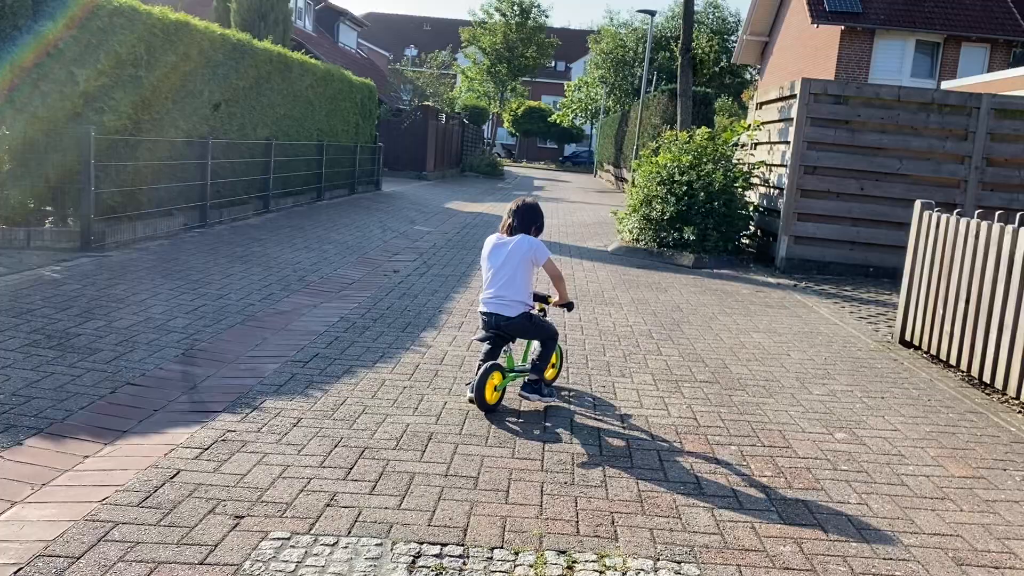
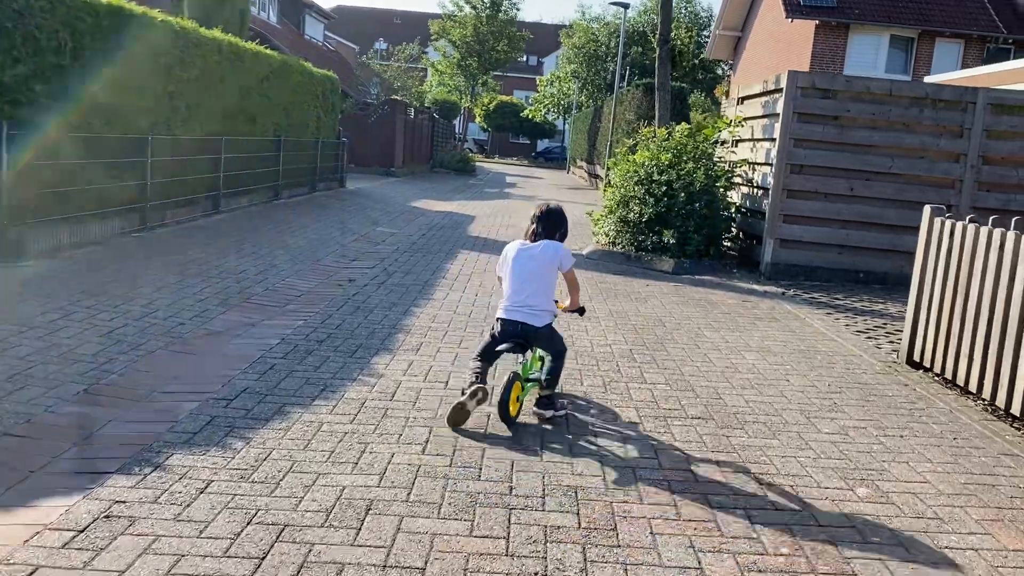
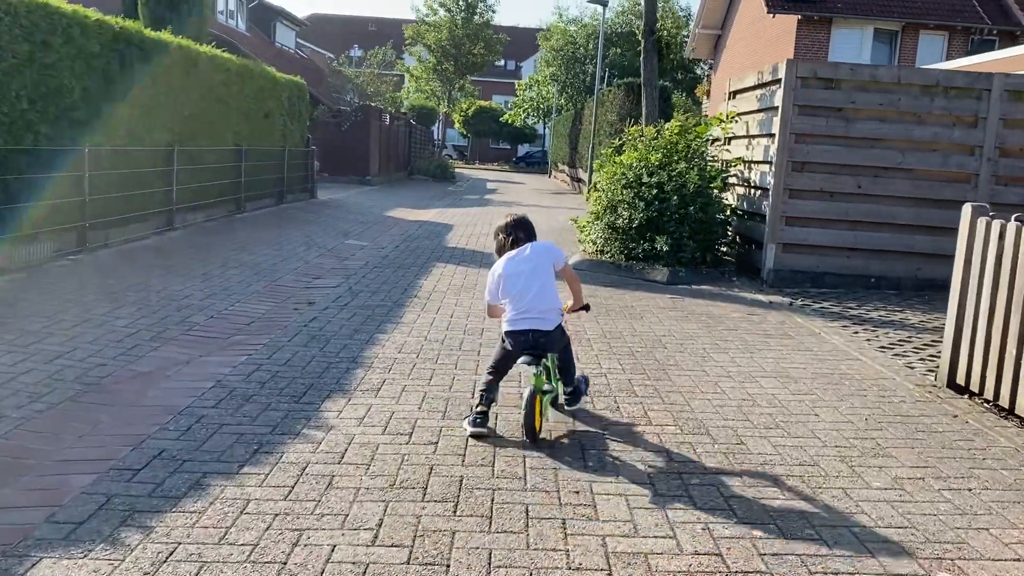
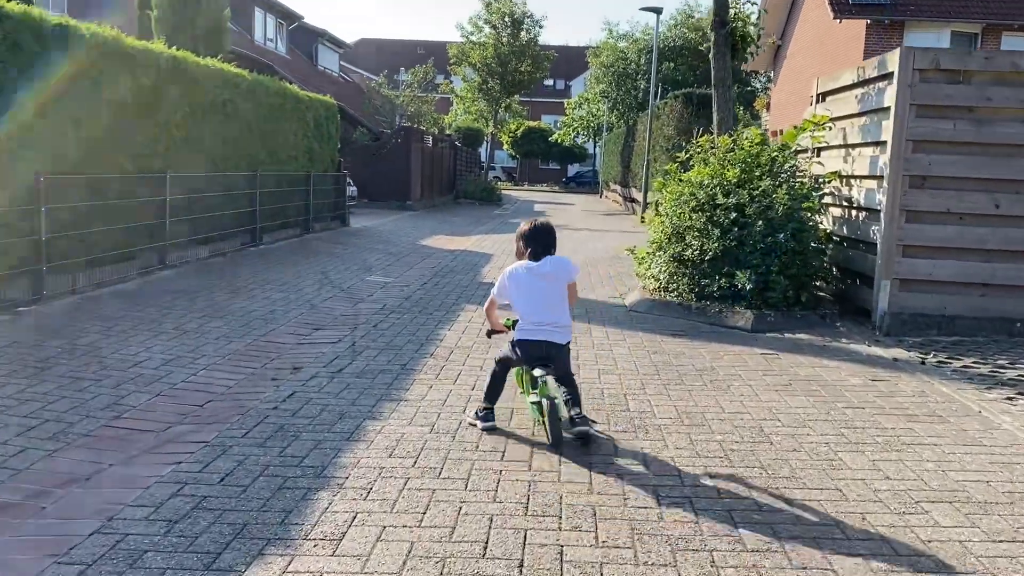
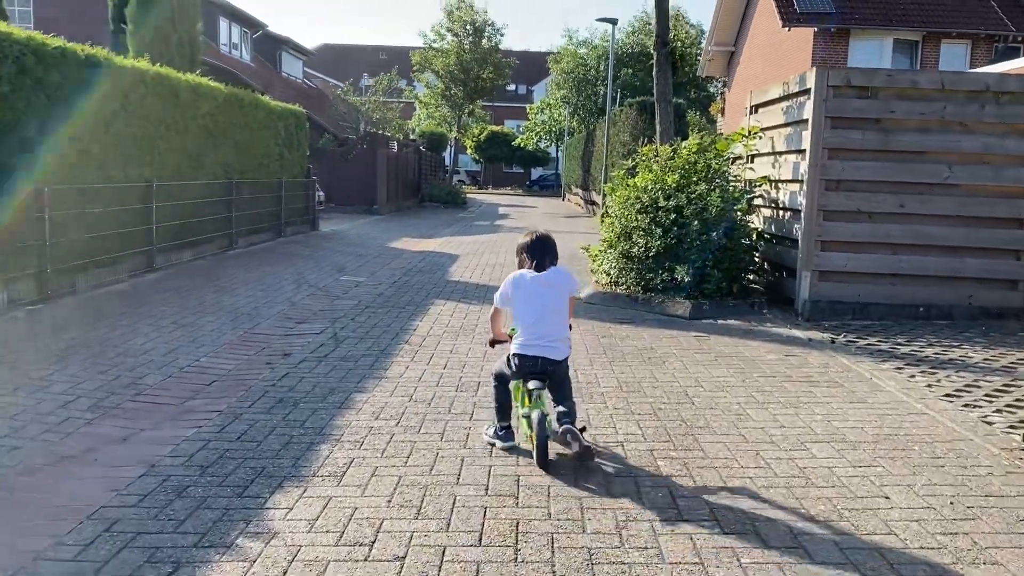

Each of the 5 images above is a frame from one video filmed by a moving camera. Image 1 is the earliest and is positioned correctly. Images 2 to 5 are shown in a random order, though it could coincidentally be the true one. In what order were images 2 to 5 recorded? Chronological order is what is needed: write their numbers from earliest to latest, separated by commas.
2, 3, 5, 4
